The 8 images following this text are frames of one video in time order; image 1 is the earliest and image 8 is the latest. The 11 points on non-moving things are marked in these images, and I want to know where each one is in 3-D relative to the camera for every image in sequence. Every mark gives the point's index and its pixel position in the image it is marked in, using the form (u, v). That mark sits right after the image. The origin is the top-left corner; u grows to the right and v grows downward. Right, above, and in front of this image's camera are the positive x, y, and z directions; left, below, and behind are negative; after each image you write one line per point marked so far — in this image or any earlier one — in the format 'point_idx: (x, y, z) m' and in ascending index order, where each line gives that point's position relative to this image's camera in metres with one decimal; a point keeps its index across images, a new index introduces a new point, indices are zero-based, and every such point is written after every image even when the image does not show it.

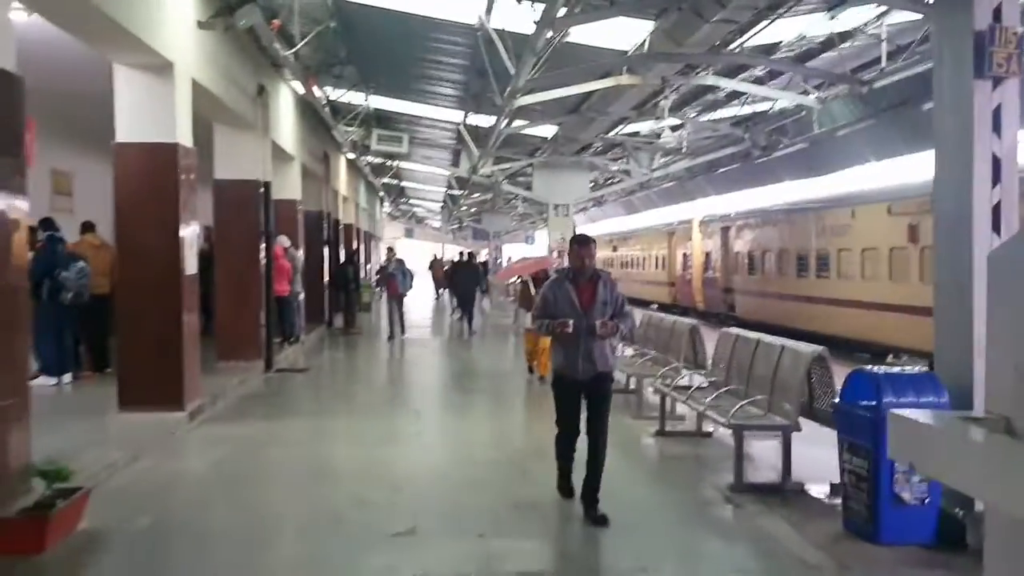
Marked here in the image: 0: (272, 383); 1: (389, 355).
0: (-4.0, -1.6, +13.3) m
1: (-2.6, -1.5, +17.3) m
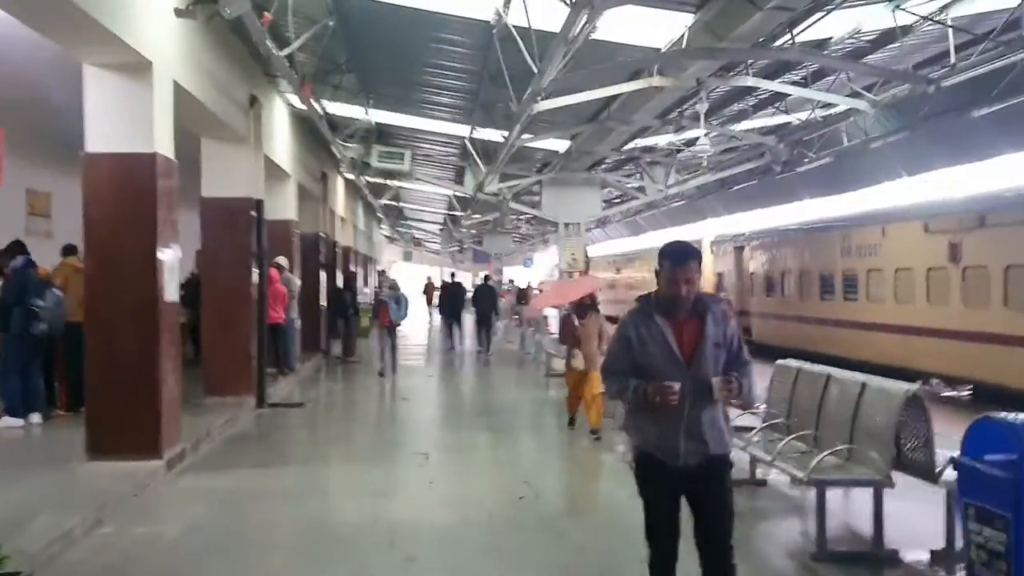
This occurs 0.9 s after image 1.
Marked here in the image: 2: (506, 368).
0: (-3.7, -2.0, +12.1) m
1: (-2.4, -2.0, +16.1) m
2: (-0.1, -2.0, +19.7) m
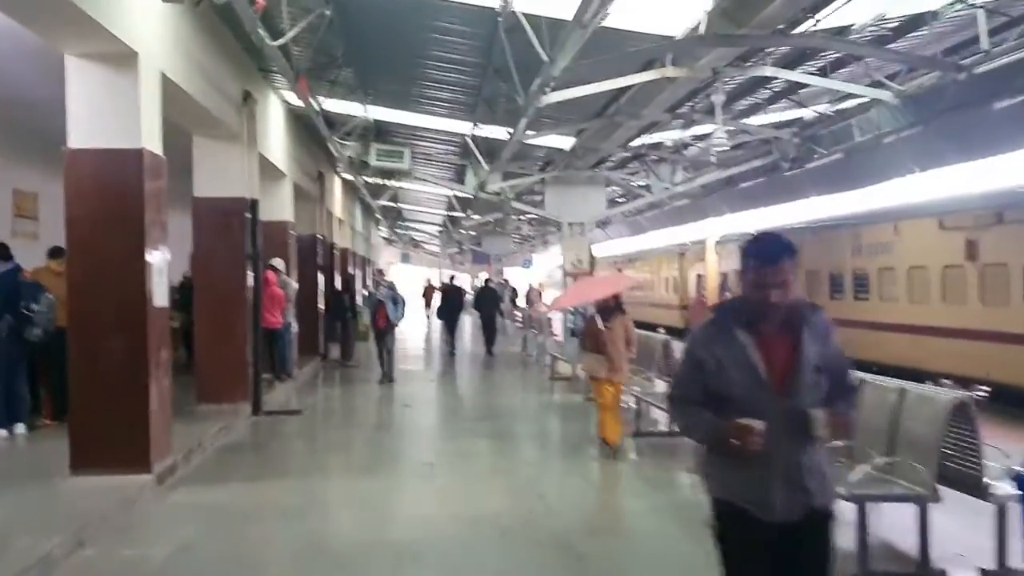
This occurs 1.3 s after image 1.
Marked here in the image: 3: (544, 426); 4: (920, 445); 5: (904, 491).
0: (-3.6, -2.0, +11.6) m
1: (-2.3, -2.0, +15.6) m
2: (-0.1, -2.0, +19.2) m
3: (+0.5, -2.1, +12.3) m
4: (+2.9, -1.1, +5.8) m
5: (+2.8, -1.4, +5.7) m
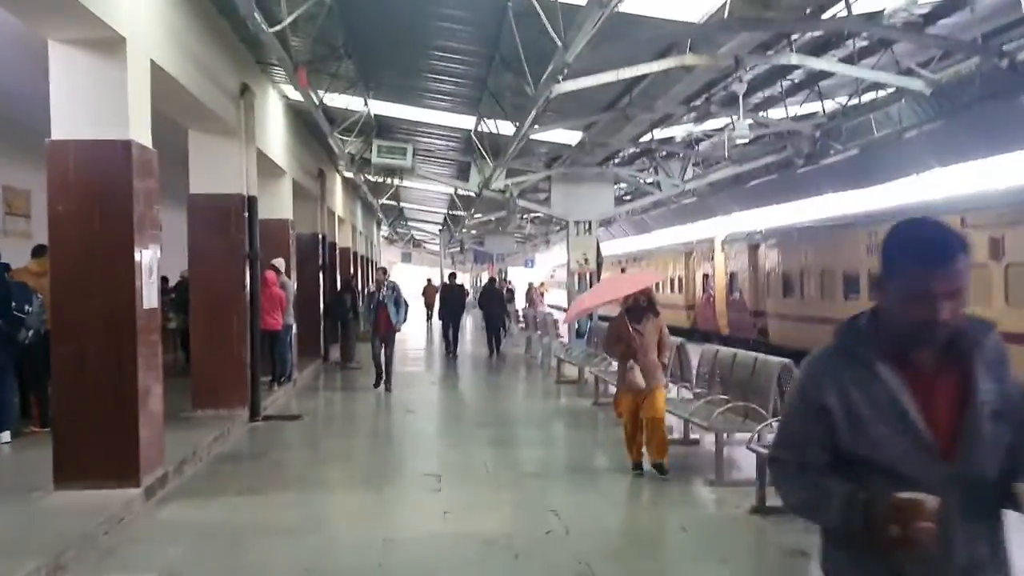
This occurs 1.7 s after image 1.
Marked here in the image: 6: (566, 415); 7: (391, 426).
0: (-3.5, -2.1, +11.1) m
1: (-2.2, -2.0, +15.1) m
2: (+0.1, -2.0, +18.7) m
3: (+0.6, -2.1, +11.8) m
4: (+3.1, -1.1, +5.3) m
5: (+2.9, -1.4, +5.2) m
6: (+0.9, -2.1, +13.3) m
7: (-1.8, -2.1, +12.0) m
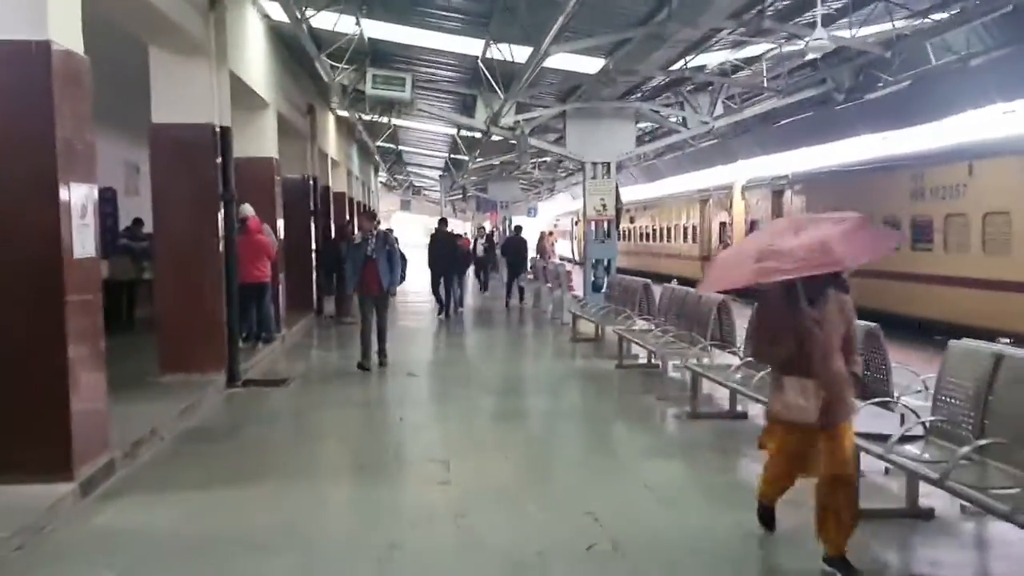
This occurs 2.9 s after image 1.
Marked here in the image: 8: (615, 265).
0: (-3.3, -1.4, +9.6) m
1: (-2.0, -1.1, +13.6) m
2: (+0.2, -0.9, +17.3) m
3: (+0.8, -1.4, +10.4) m
4: (+3.3, -0.9, +3.8) m
5: (+3.1, -1.2, +3.7) m
6: (+1.1, -1.3, +11.8) m
7: (-1.6, -1.4, +10.5) m
8: (+2.0, +0.5, +16.2) m
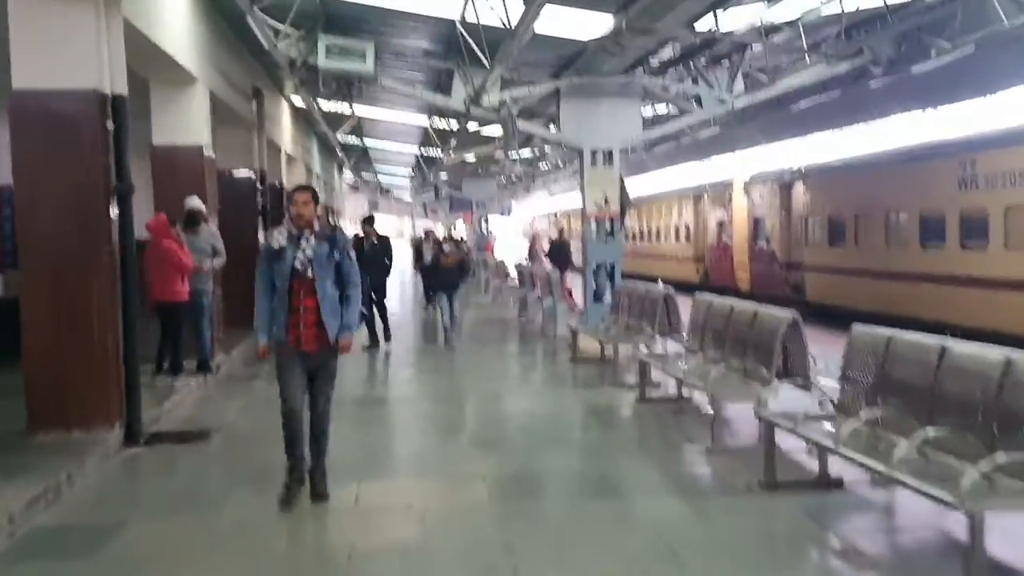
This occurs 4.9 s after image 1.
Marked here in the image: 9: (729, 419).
0: (-3.3, -1.6, +6.9) m
1: (-2.1, -1.4, +10.9) m
2: (0.0, -1.1, +14.7) m
3: (+0.8, -1.6, +7.8) m
4: (+3.5, -1.0, +1.3) m
5: (+3.3, -1.3, +1.2) m
6: (+1.0, -1.5, +9.3) m
7: (-1.6, -1.6, +7.9) m
8: (+1.8, +0.3, +13.7) m
9: (+2.3, -1.4, +8.6) m
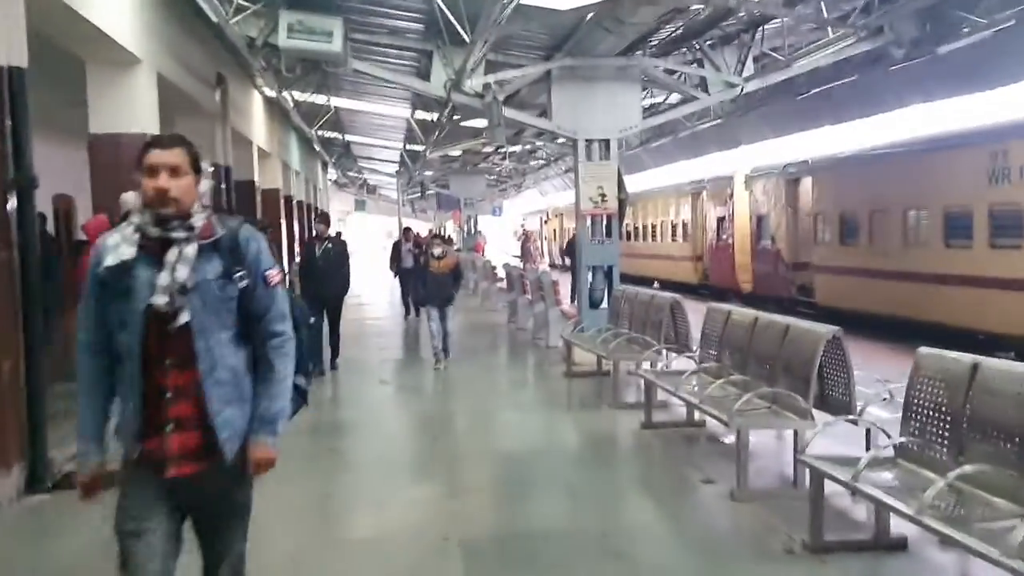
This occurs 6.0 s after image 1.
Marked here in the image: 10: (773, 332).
0: (-3.4, -1.7, +5.5) m
1: (-2.3, -1.4, +9.6) m
2: (-0.2, -1.2, +13.3) m
3: (+0.7, -1.7, +6.5) m
4: (+3.4, -1.1, 0.0) m
5: (+3.2, -1.4, -0.1) m
6: (+0.9, -1.6, +7.9) m
7: (-1.8, -1.7, +6.5) m
8: (+1.6, +0.2, +12.4) m
9: (+2.2, -1.5, +7.3) m
10: (+2.2, -0.4, +6.9) m
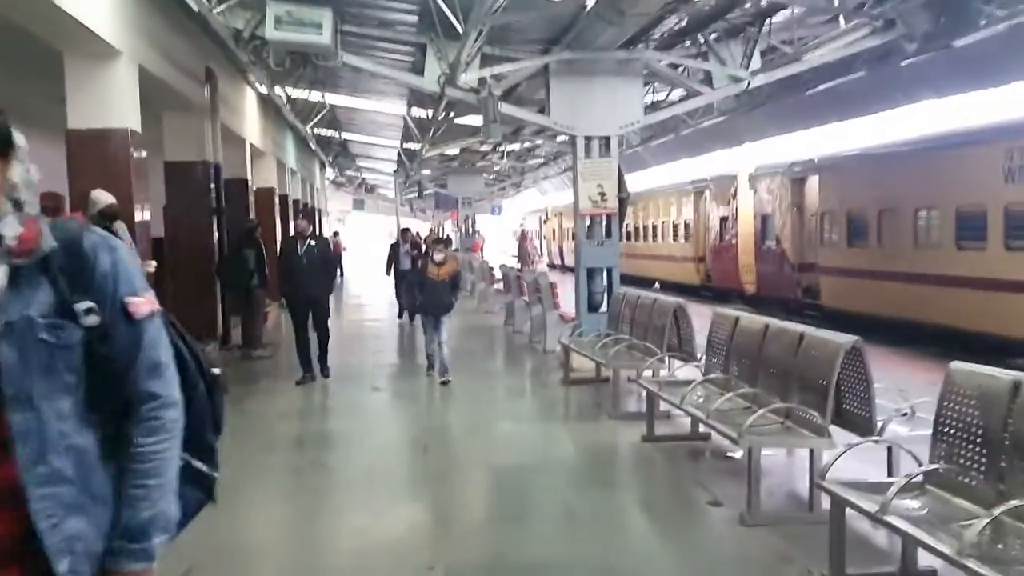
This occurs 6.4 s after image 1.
0: (-3.5, -1.8, +5.1) m
1: (-2.3, -1.5, +9.1) m
2: (-0.3, -1.2, +12.9) m
3: (+0.6, -1.7, +6.0) m
4: (+3.3, -1.1, -0.4) m
5: (+3.2, -1.4, -0.6) m
6: (+0.8, -1.6, +7.5) m
7: (-1.8, -1.8, +6.1) m
8: (+1.6, +0.2, +11.9) m
9: (+2.2, -1.6, +6.9) m
10: (+2.2, -0.4, +6.4) m
